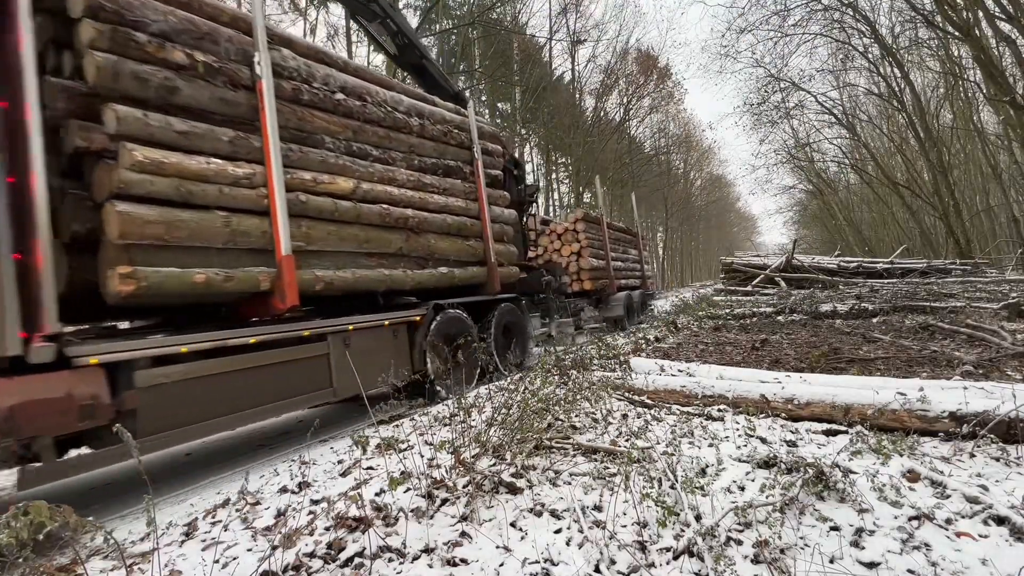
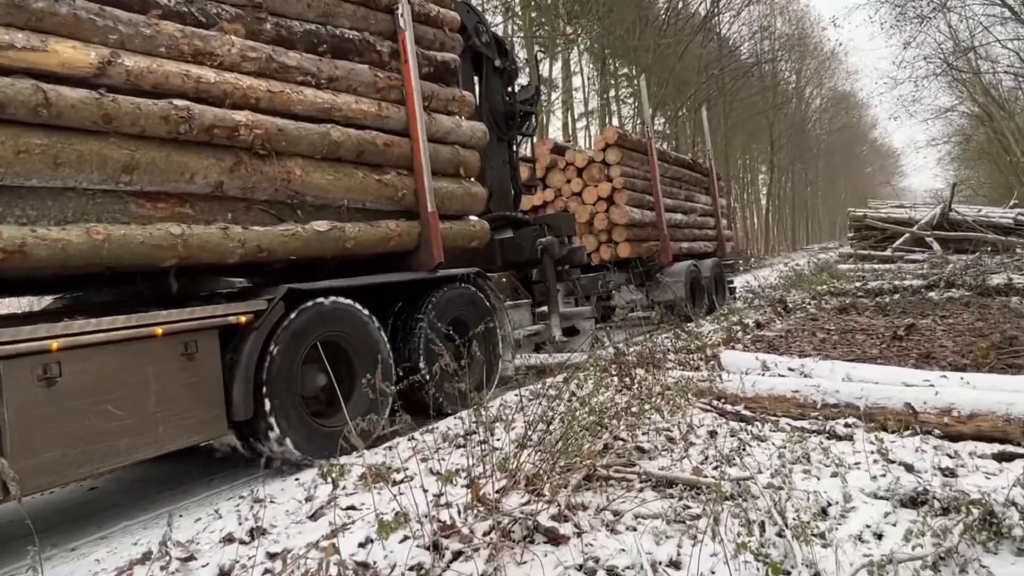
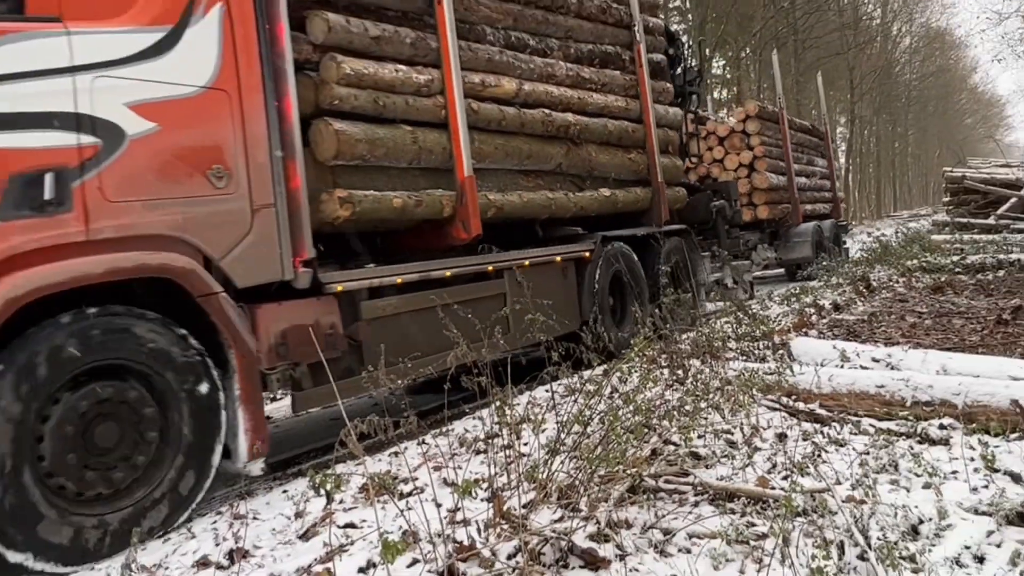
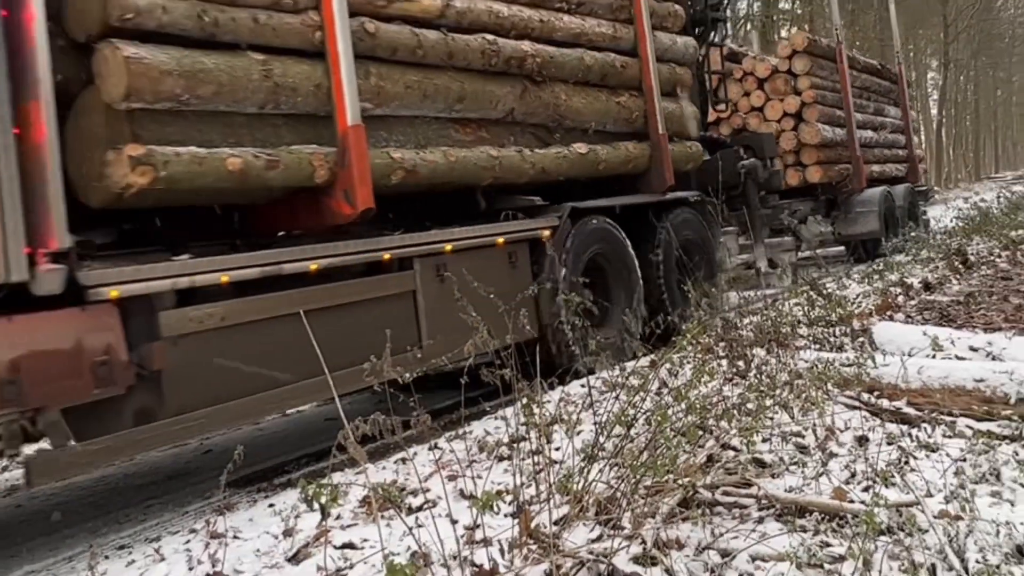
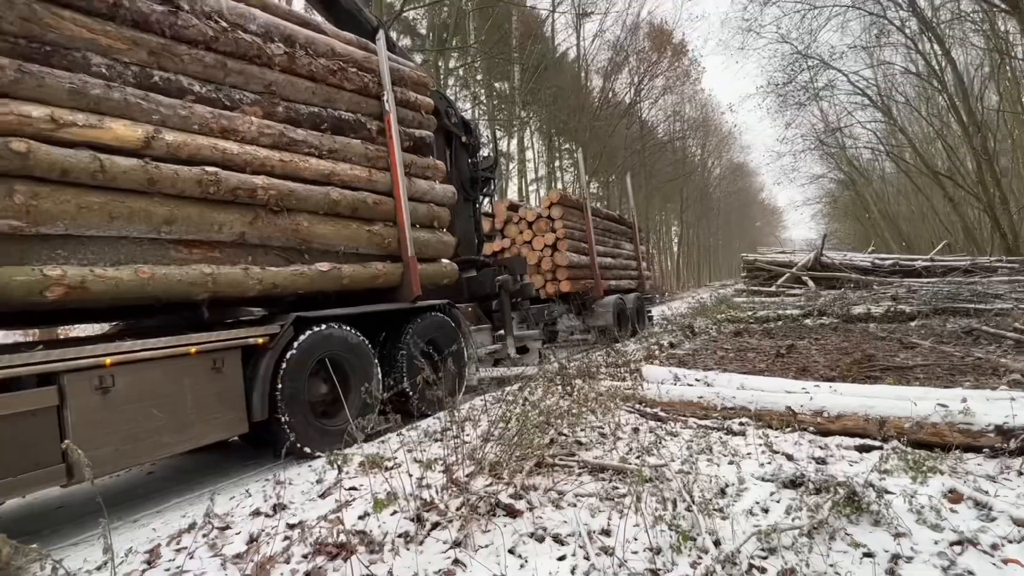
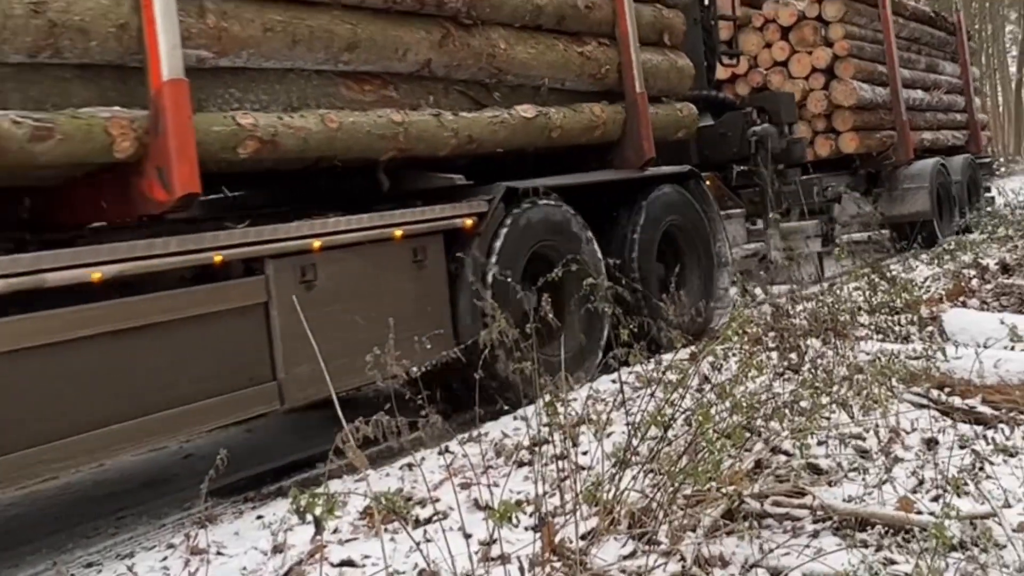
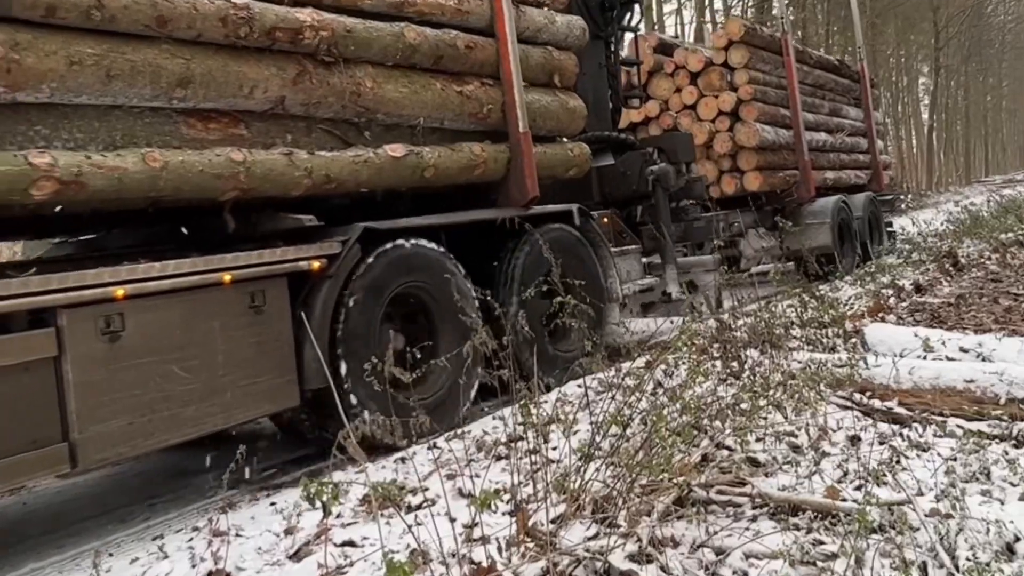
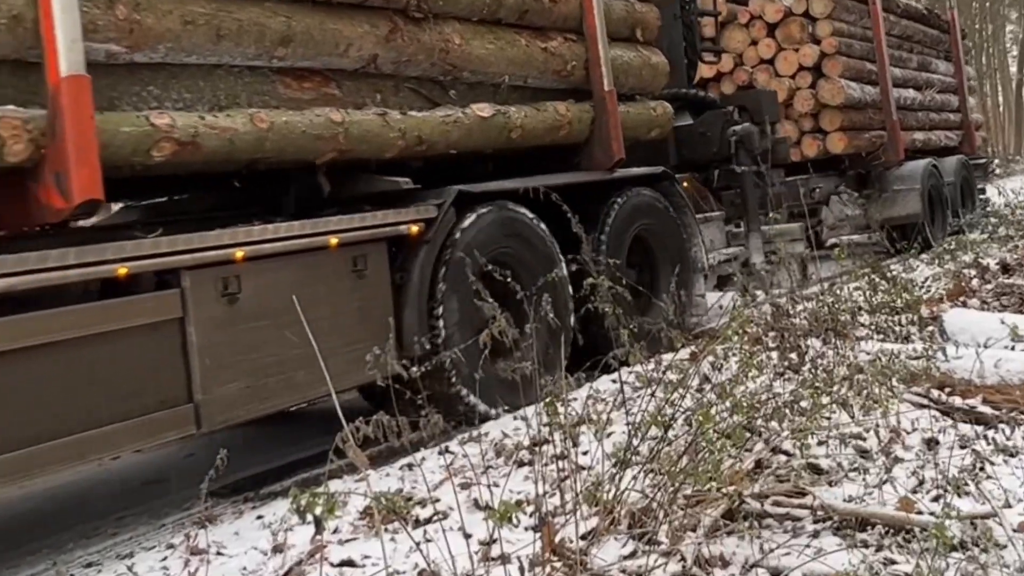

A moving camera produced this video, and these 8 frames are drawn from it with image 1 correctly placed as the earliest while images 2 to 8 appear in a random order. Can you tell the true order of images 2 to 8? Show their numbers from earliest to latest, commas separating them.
5, 2, 7, 8, 6, 4, 3
